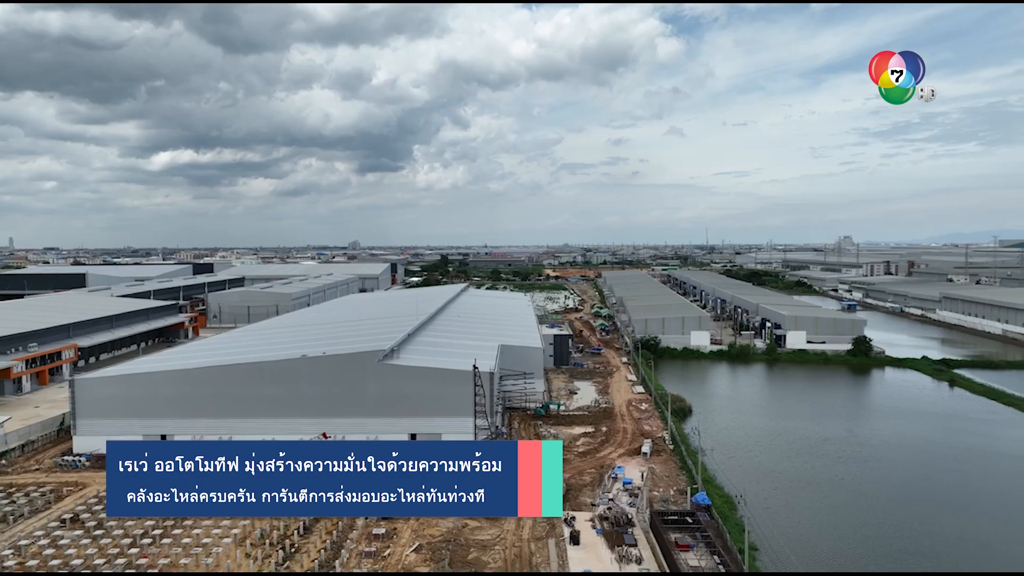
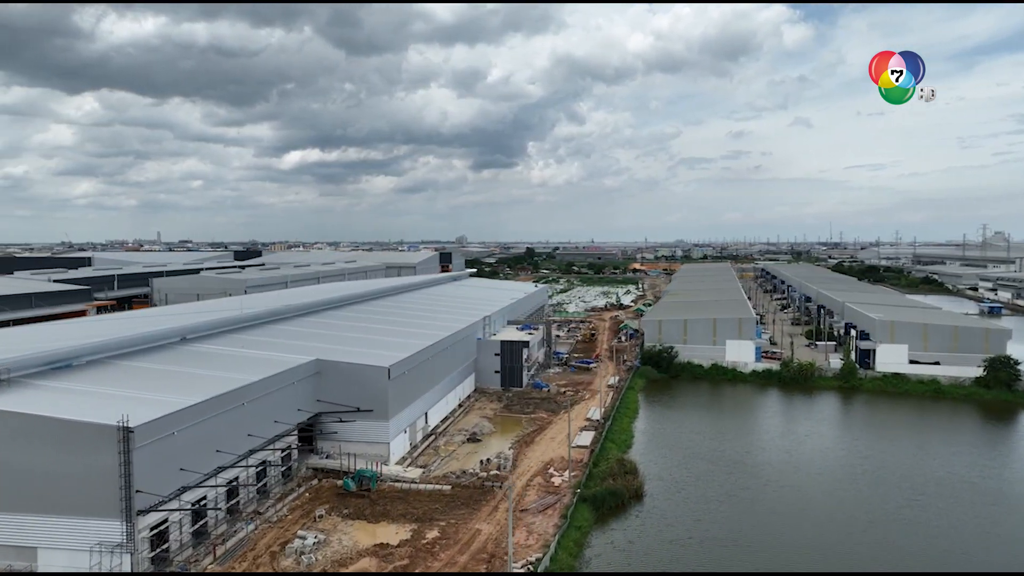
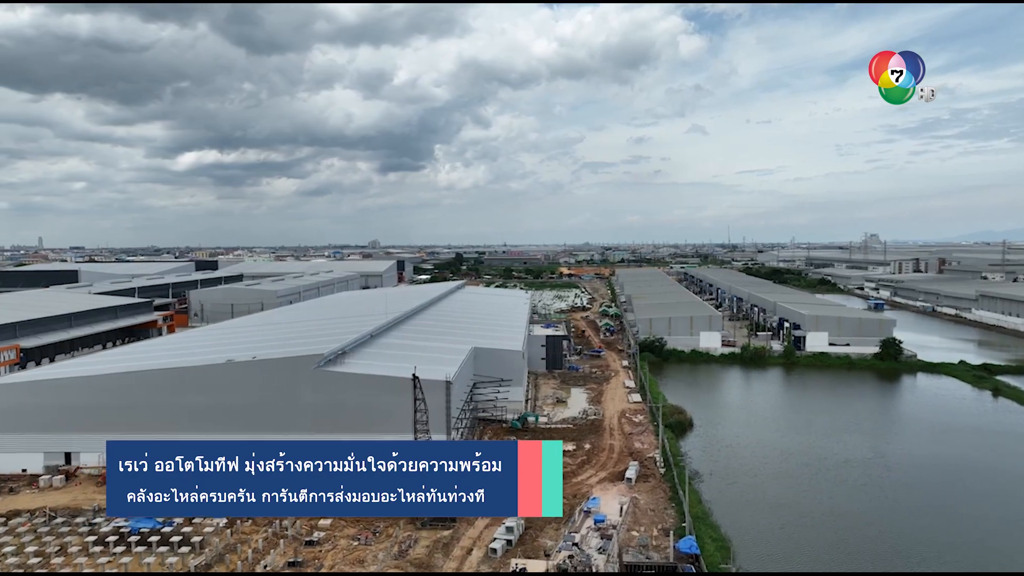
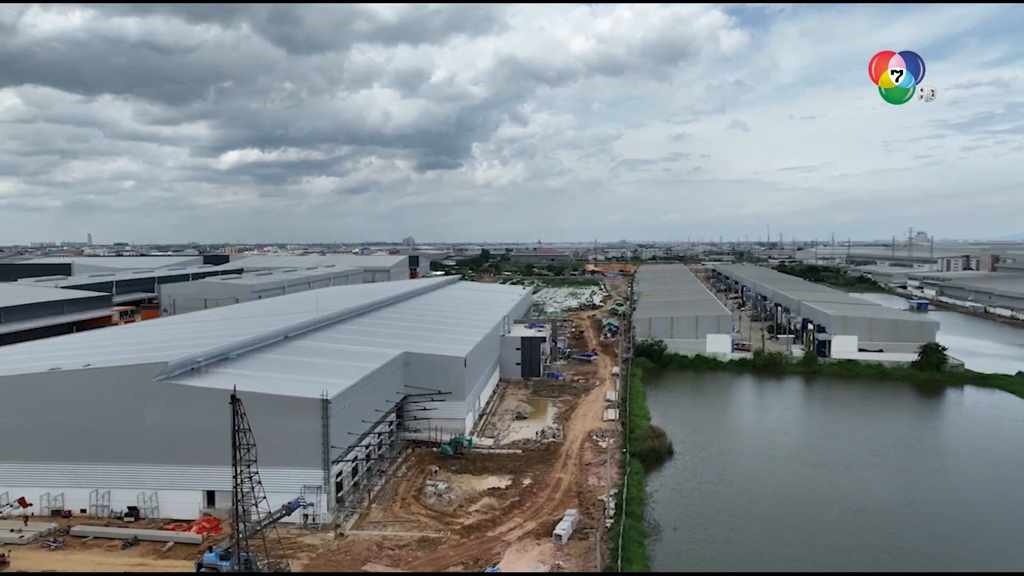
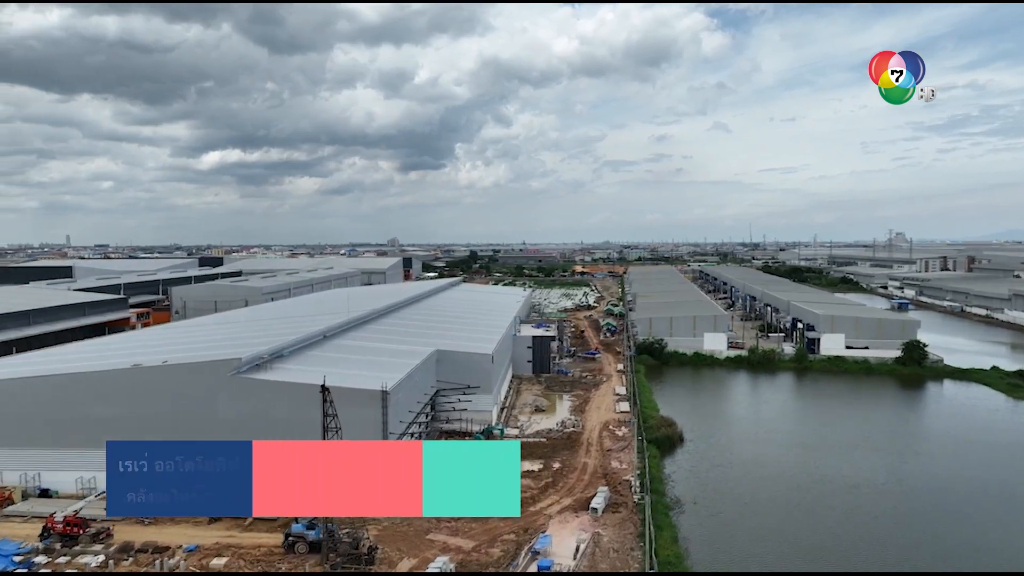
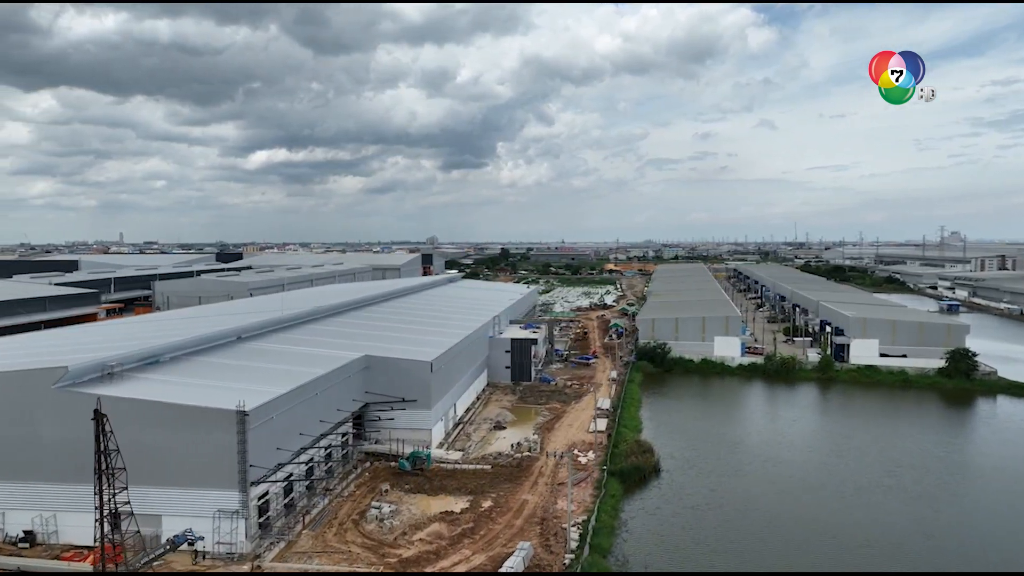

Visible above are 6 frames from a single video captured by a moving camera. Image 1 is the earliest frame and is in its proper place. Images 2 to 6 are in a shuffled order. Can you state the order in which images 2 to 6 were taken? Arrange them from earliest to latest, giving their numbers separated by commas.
3, 5, 4, 6, 2
